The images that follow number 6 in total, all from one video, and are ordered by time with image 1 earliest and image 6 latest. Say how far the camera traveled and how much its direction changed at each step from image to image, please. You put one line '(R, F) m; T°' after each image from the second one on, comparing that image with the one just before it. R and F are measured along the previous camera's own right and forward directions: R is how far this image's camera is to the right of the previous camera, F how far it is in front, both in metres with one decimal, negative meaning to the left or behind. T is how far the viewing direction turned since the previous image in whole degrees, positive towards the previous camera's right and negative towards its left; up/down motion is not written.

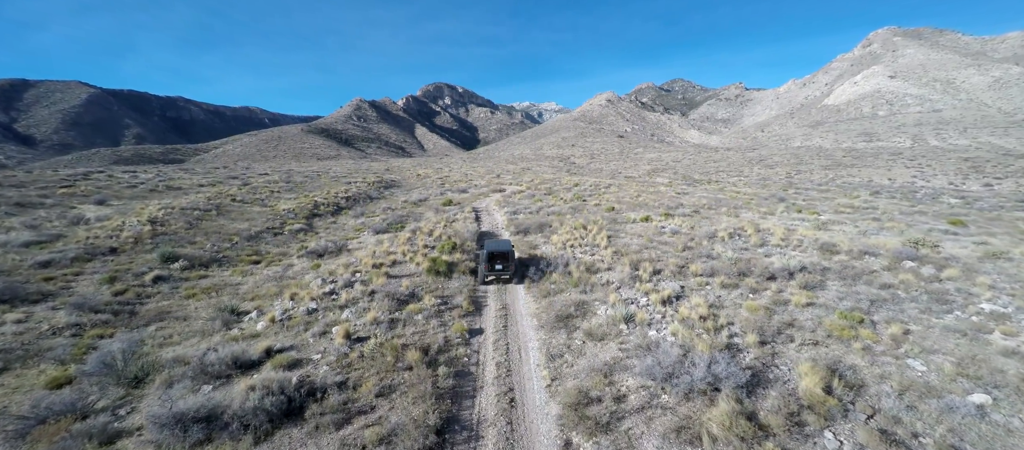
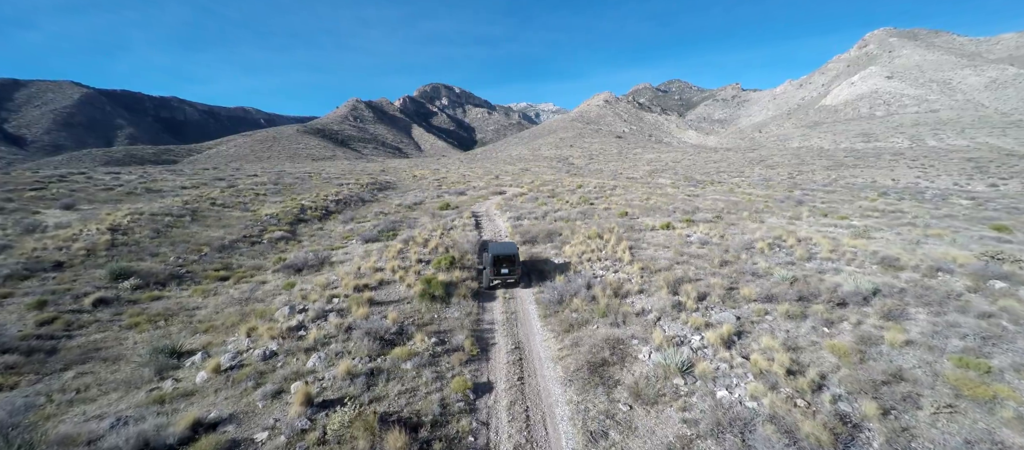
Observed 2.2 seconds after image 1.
(-0.4, +2.7) m; 0°
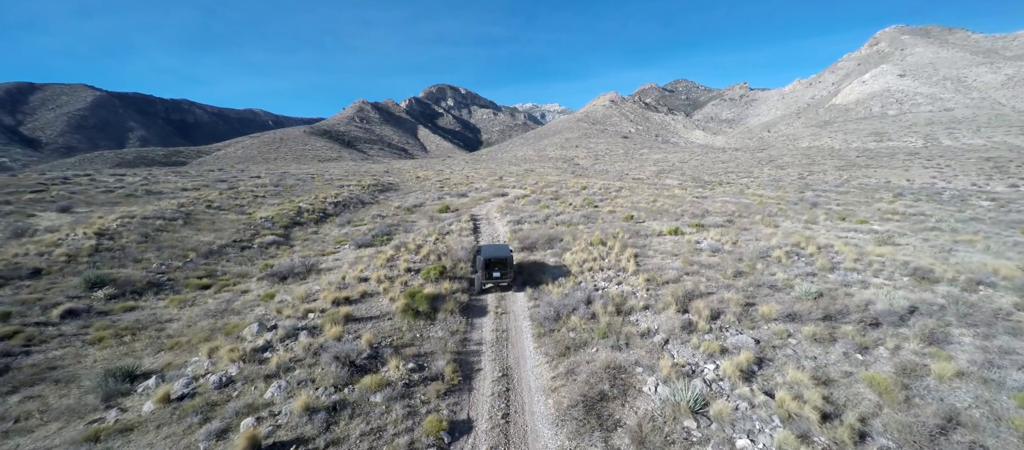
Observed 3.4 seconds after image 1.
(+0.4, +1.2) m; -1°
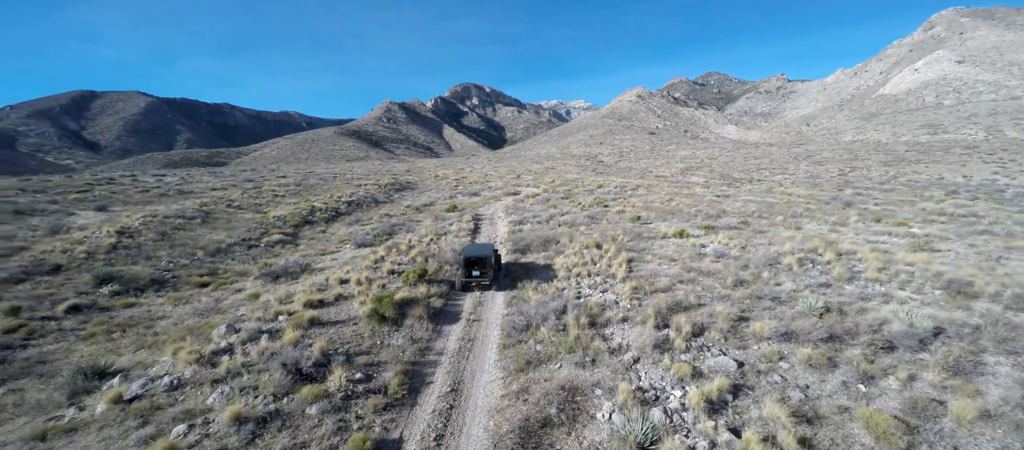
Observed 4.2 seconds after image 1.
(+1.5, +0.8) m; -4°
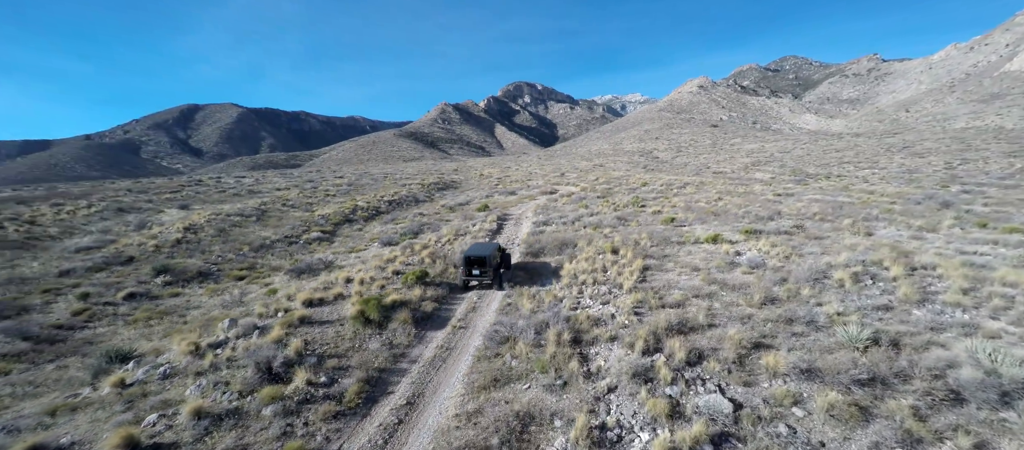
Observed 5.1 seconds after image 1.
(+1.8, +1.1) m; -8°
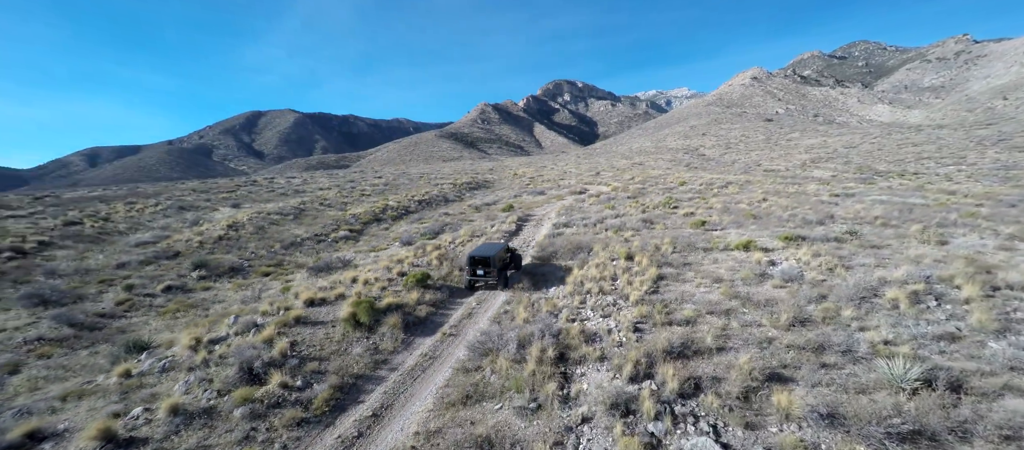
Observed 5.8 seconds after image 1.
(+1.2, +1.0) m; -6°
